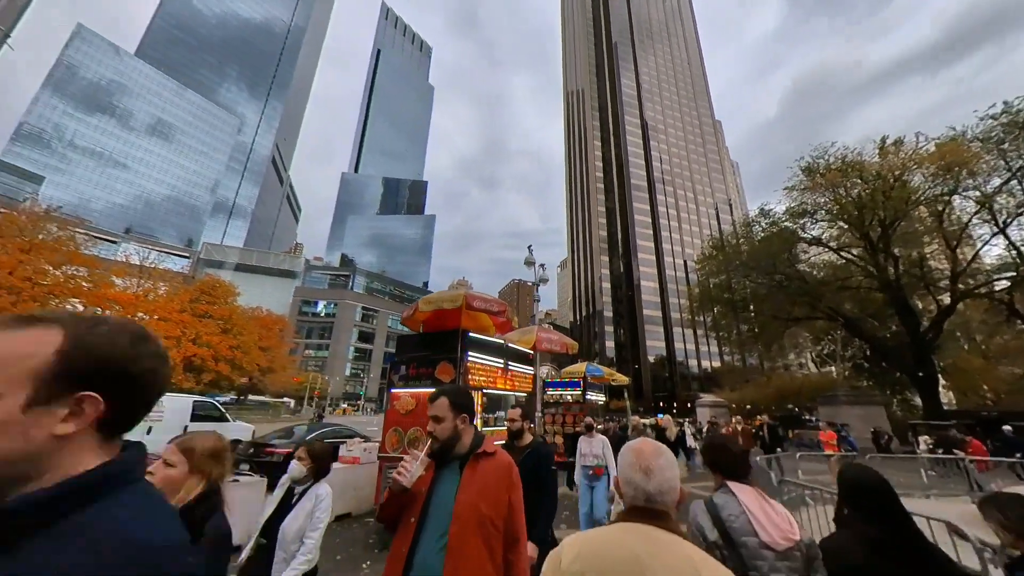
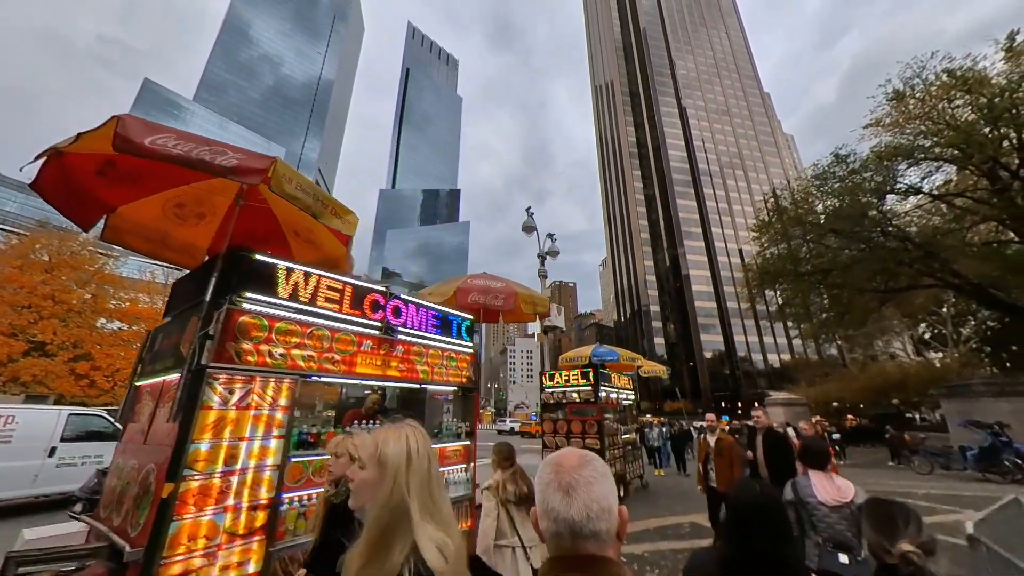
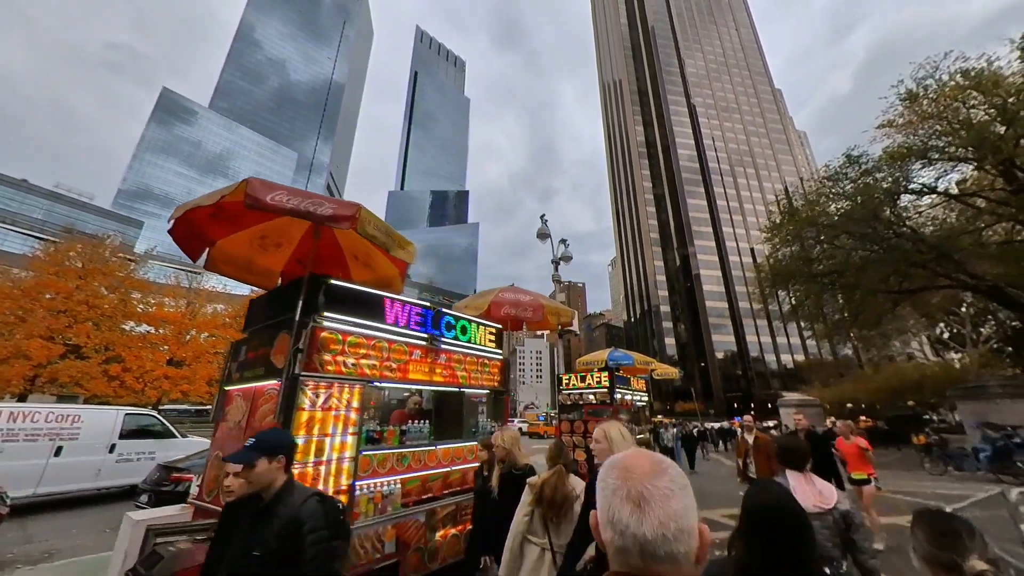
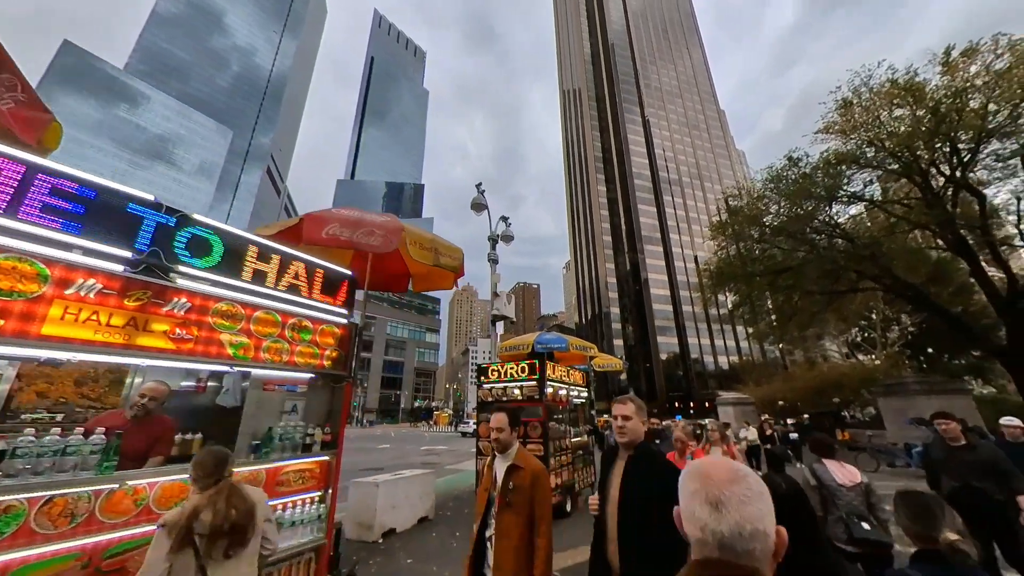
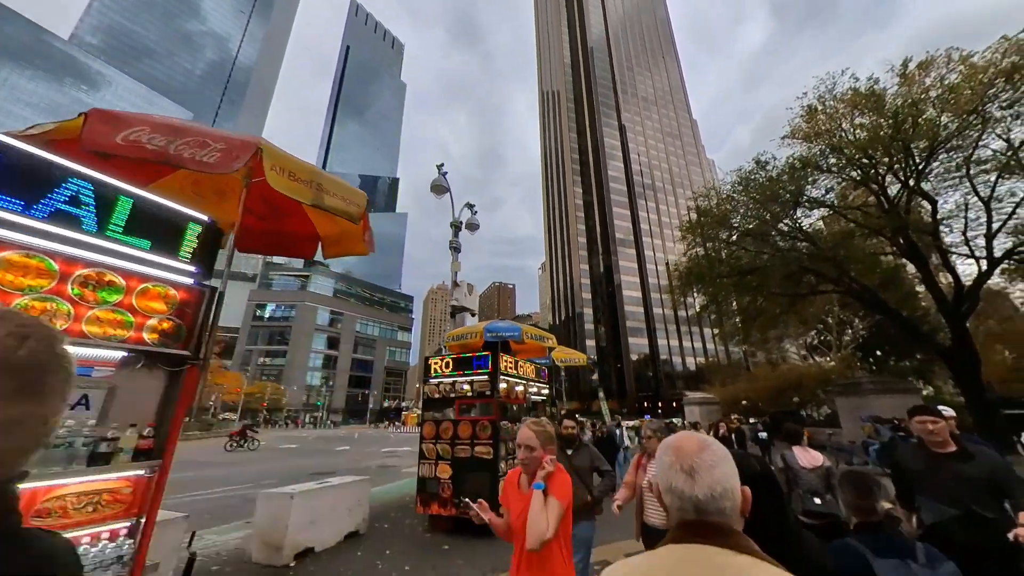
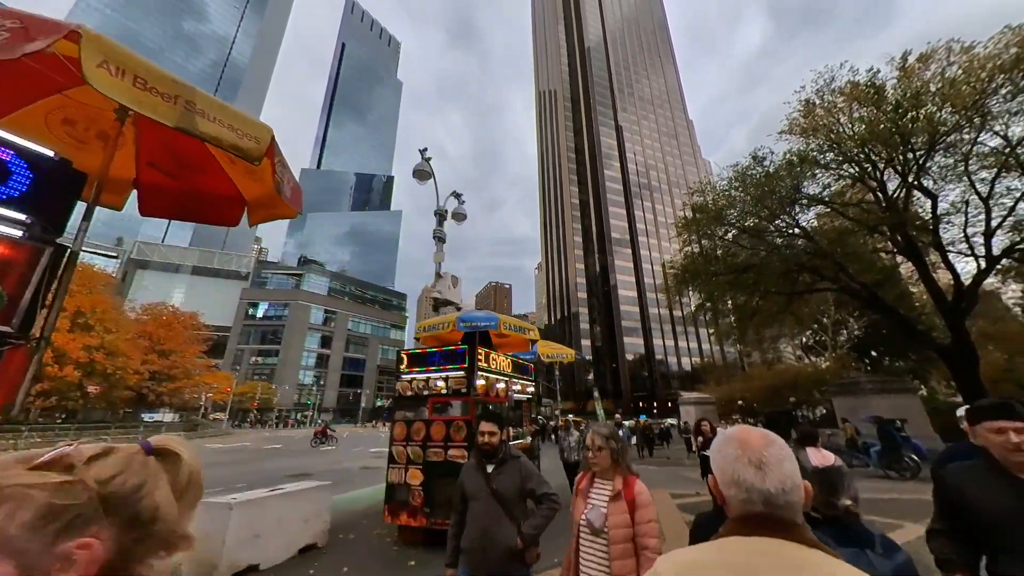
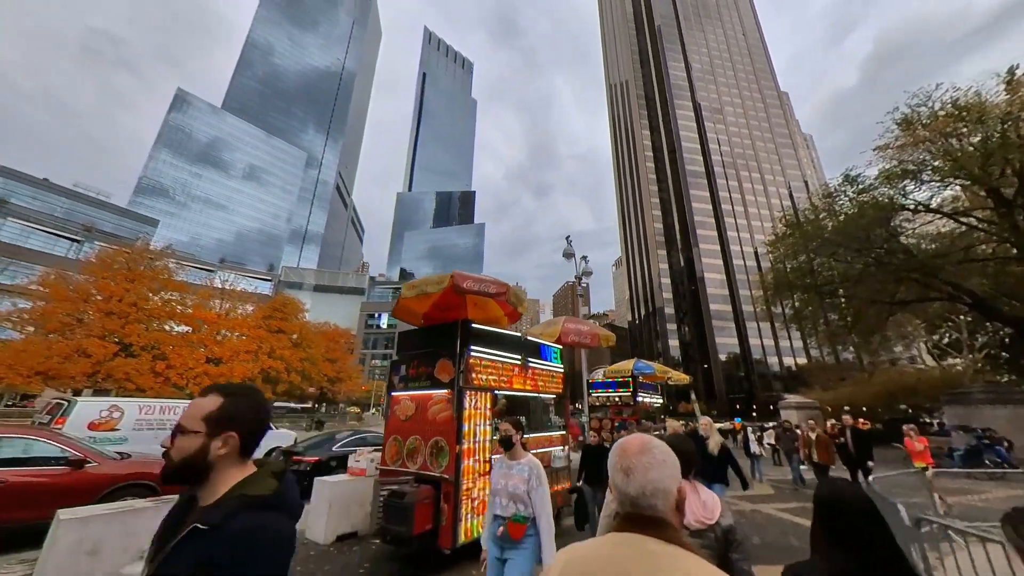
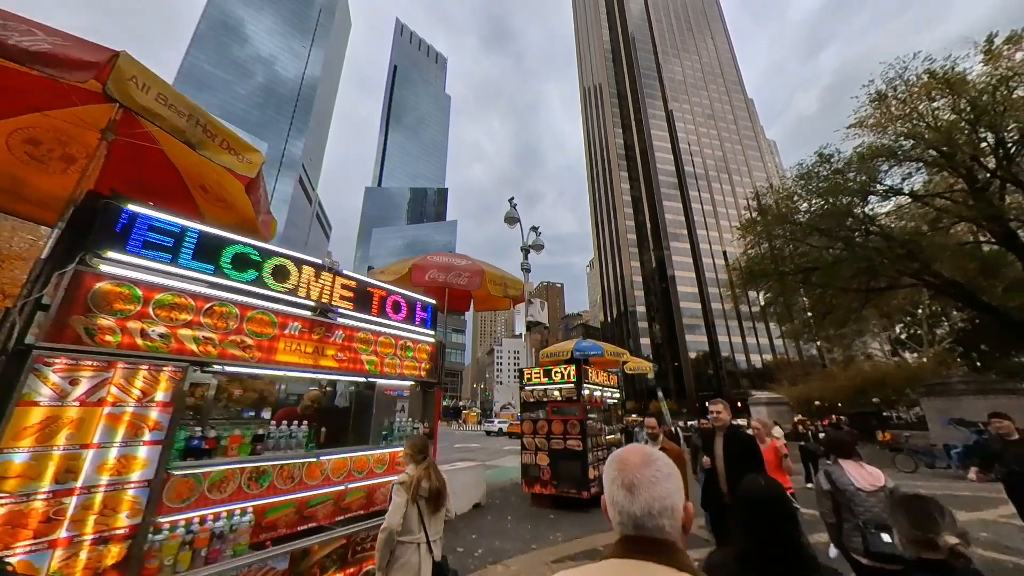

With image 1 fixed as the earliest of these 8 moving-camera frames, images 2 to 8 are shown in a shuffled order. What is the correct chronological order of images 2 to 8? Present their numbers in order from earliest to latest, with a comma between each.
7, 3, 2, 8, 4, 5, 6
